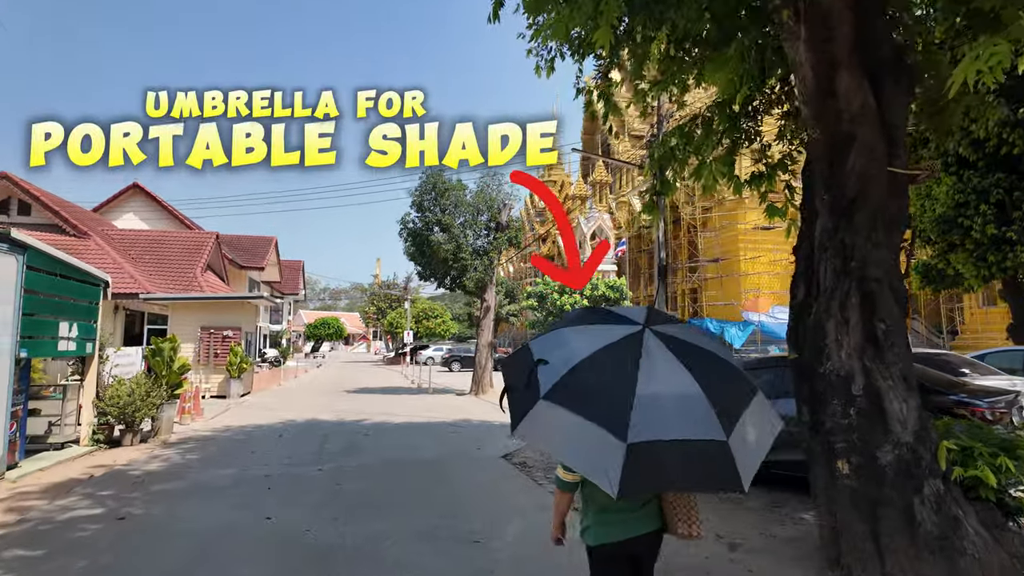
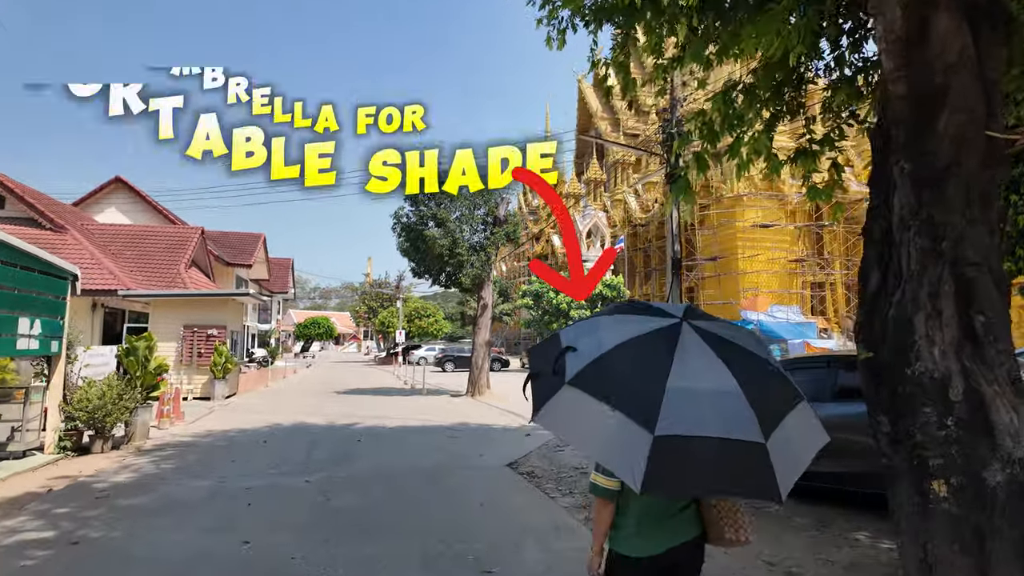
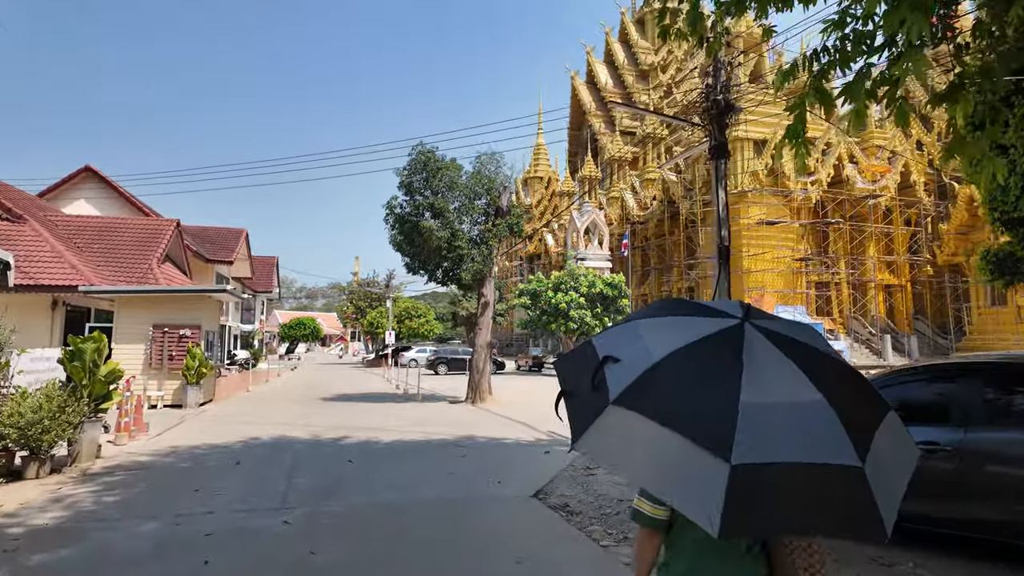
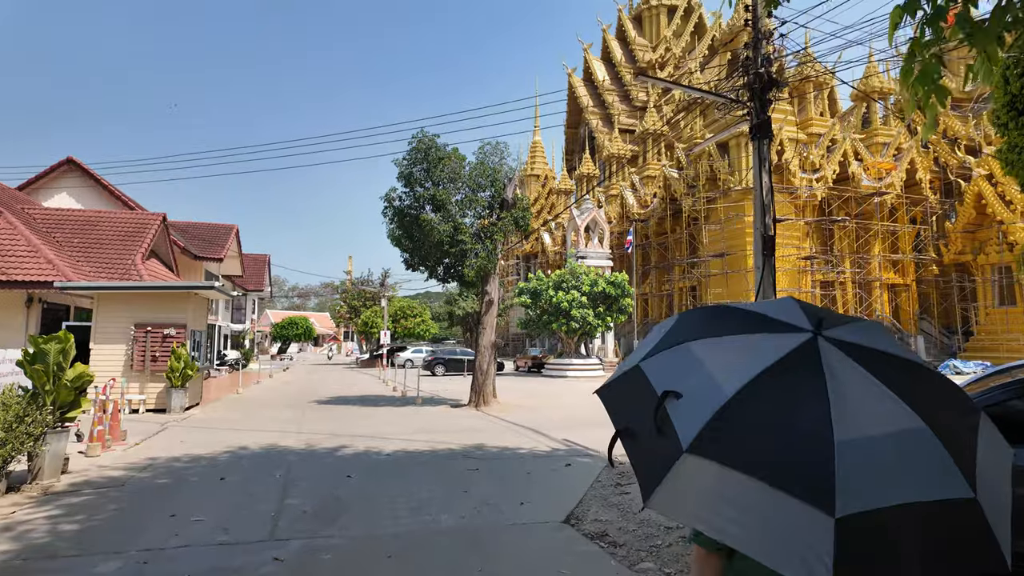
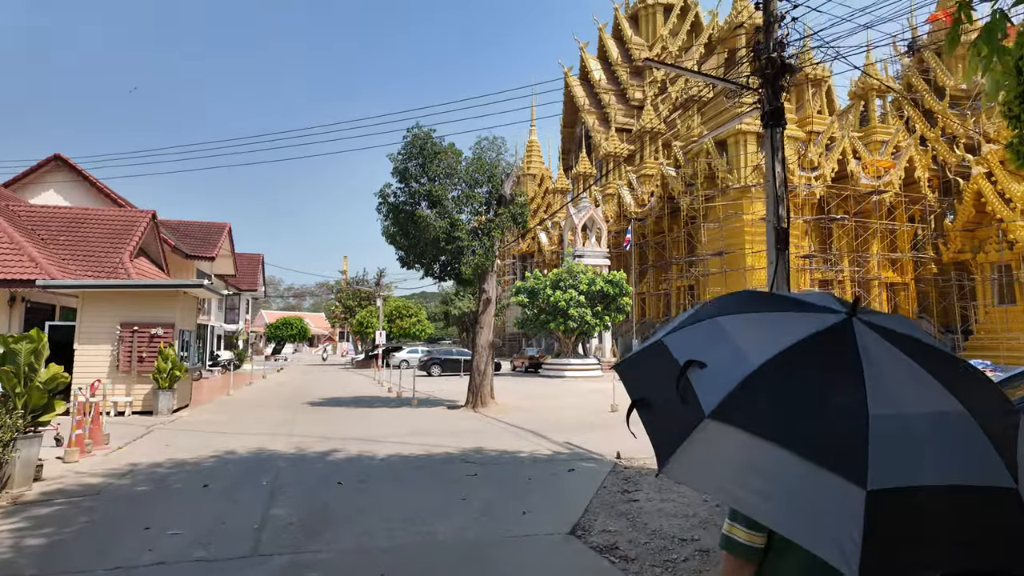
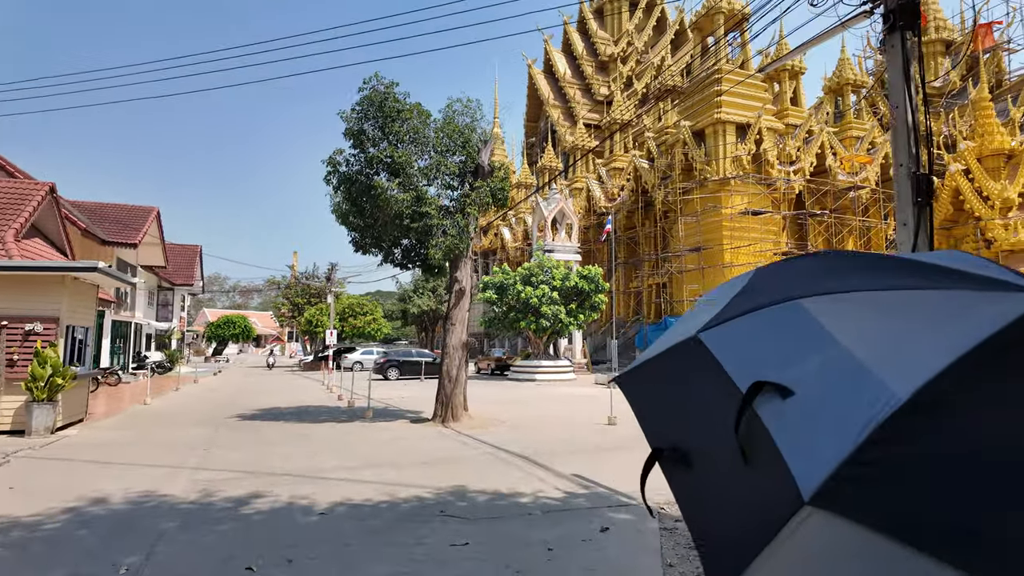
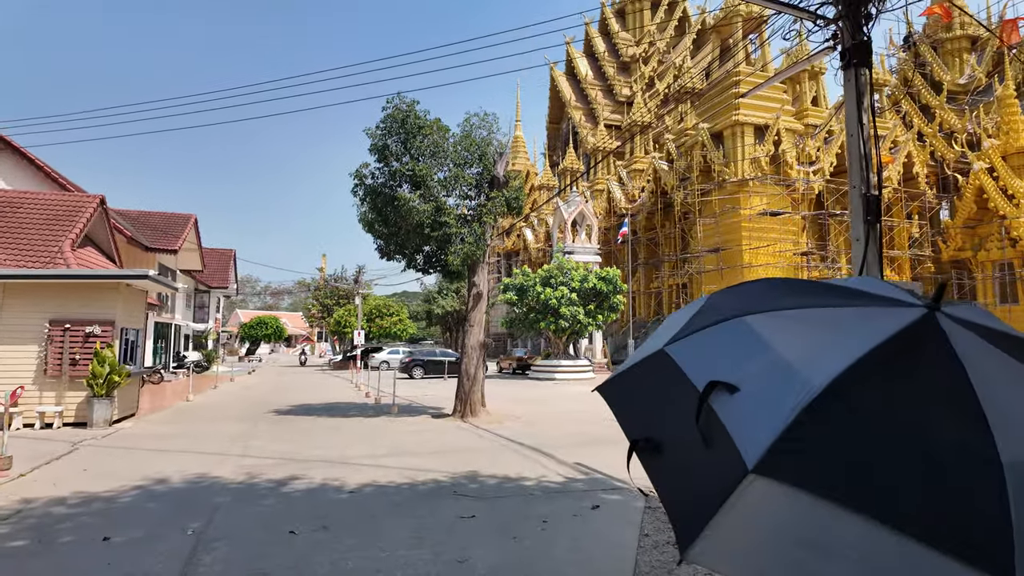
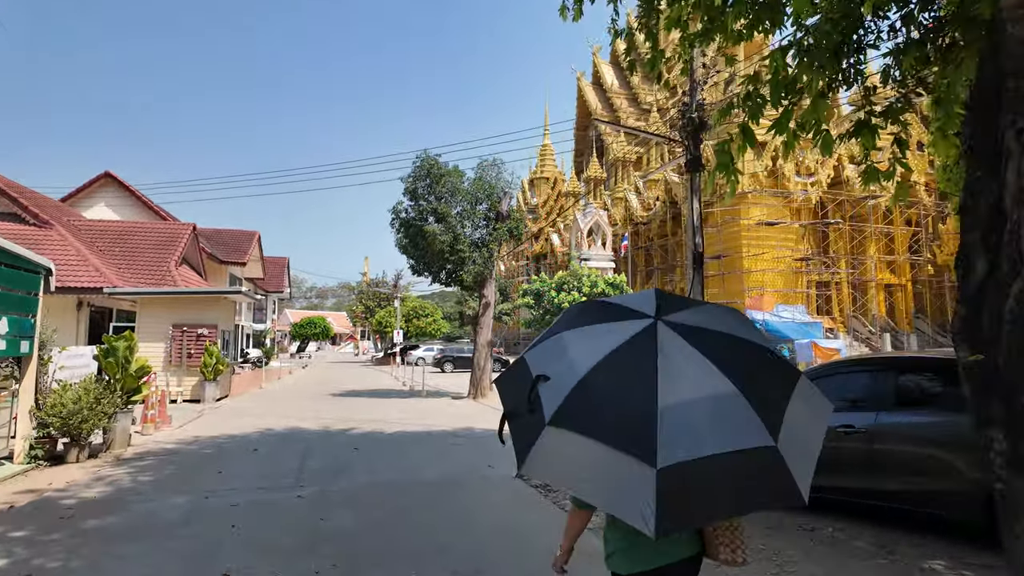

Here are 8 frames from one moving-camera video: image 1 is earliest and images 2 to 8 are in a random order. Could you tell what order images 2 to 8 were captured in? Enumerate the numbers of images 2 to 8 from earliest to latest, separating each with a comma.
2, 8, 3, 4, 5, 7, 6
